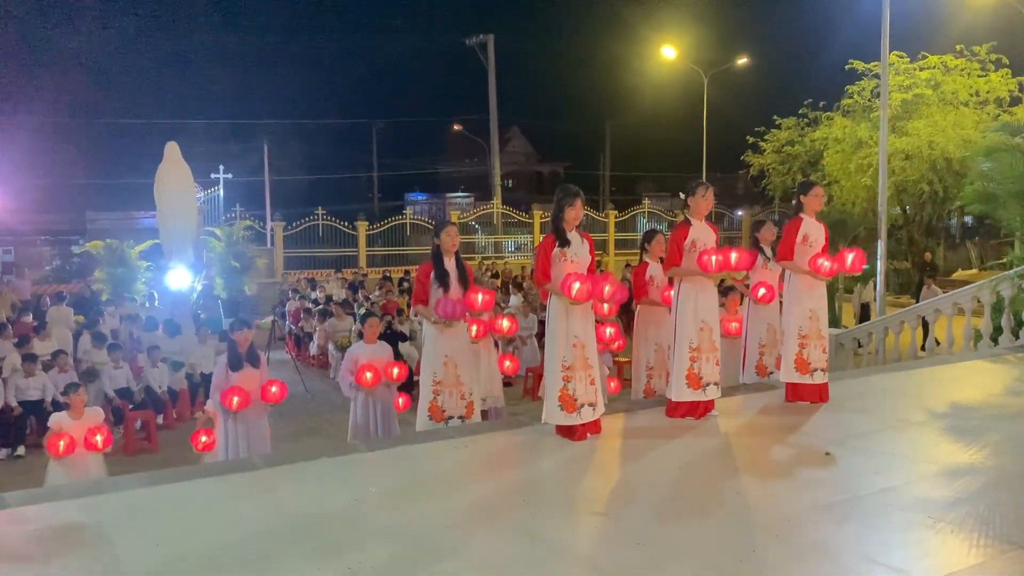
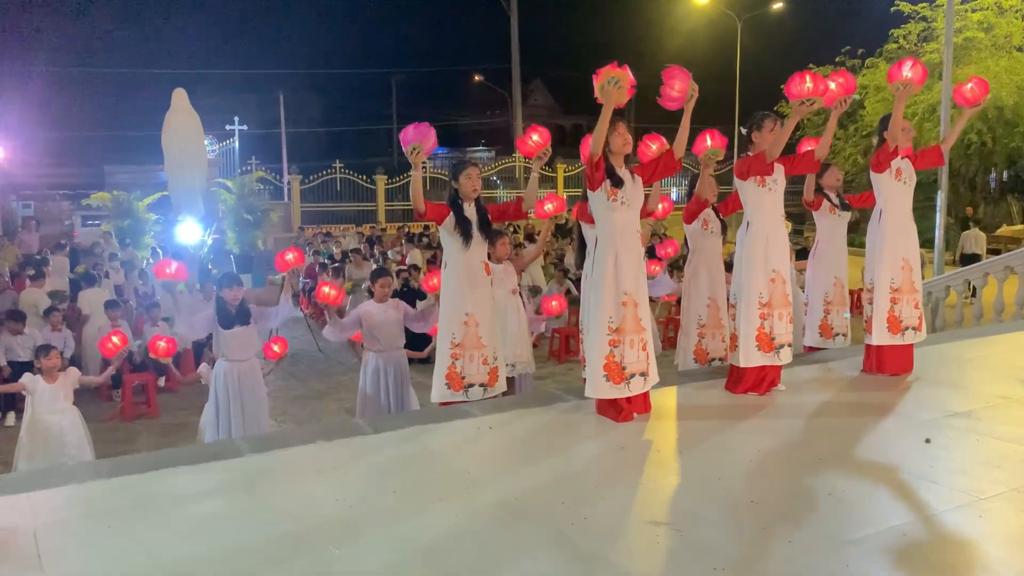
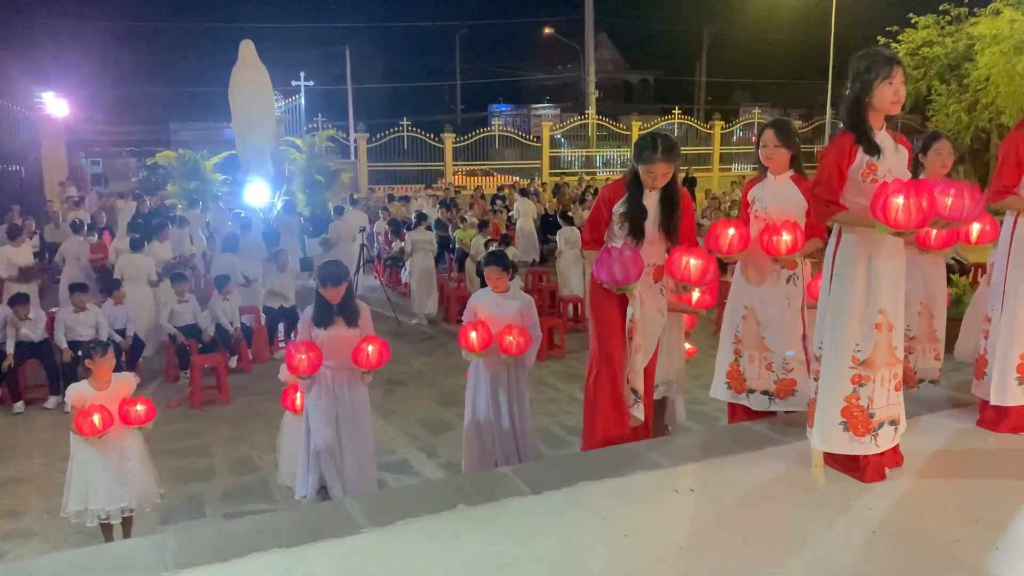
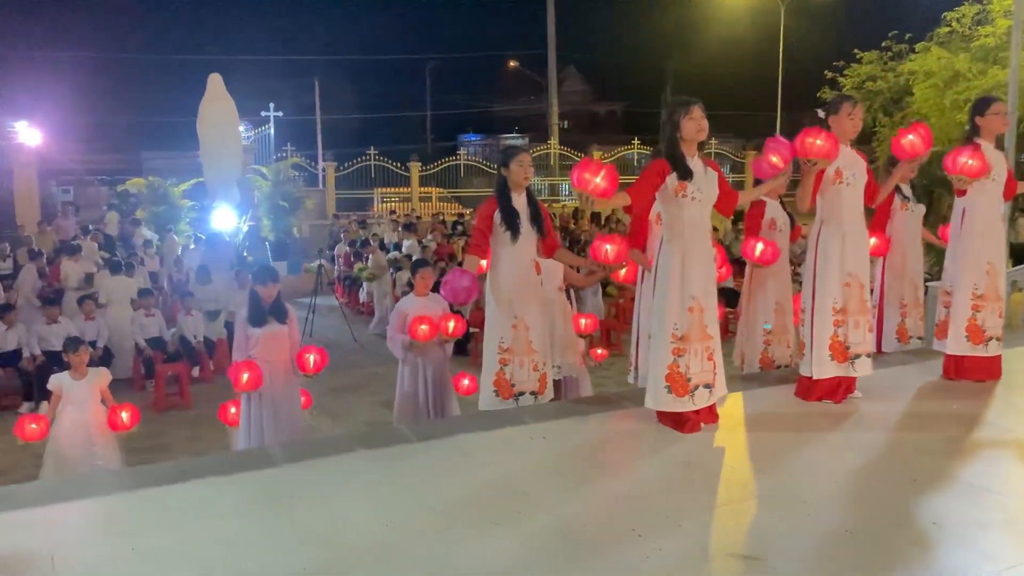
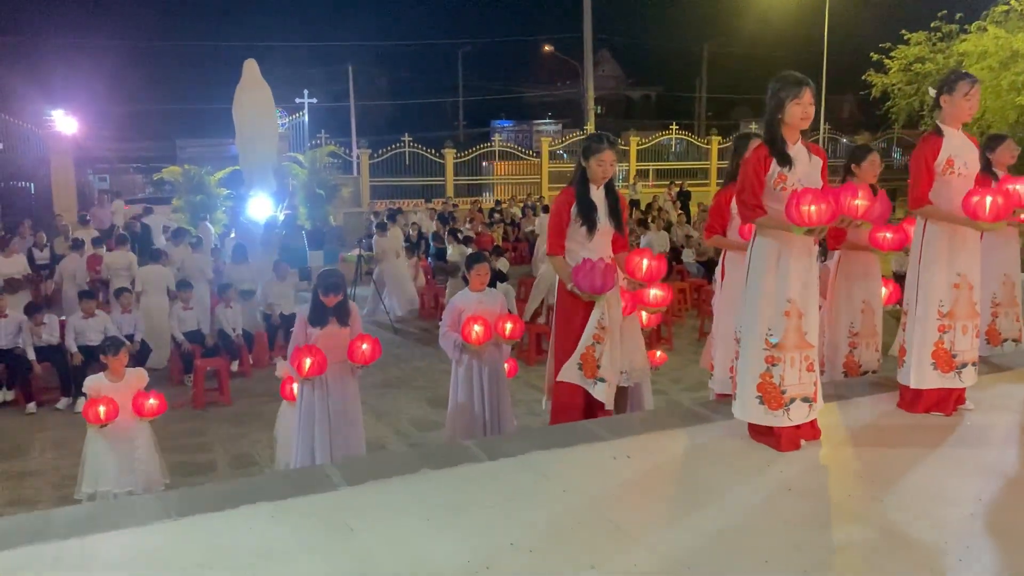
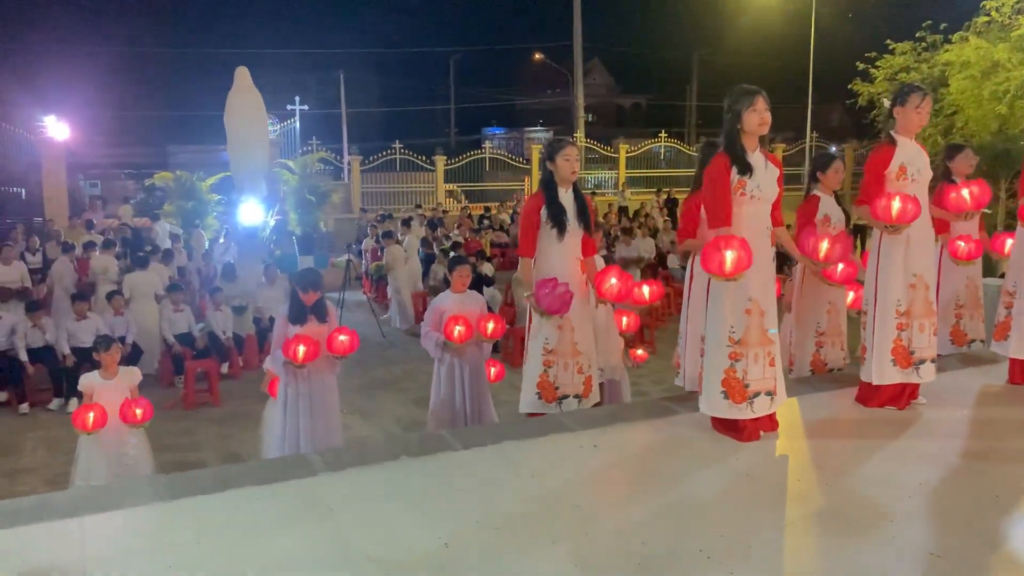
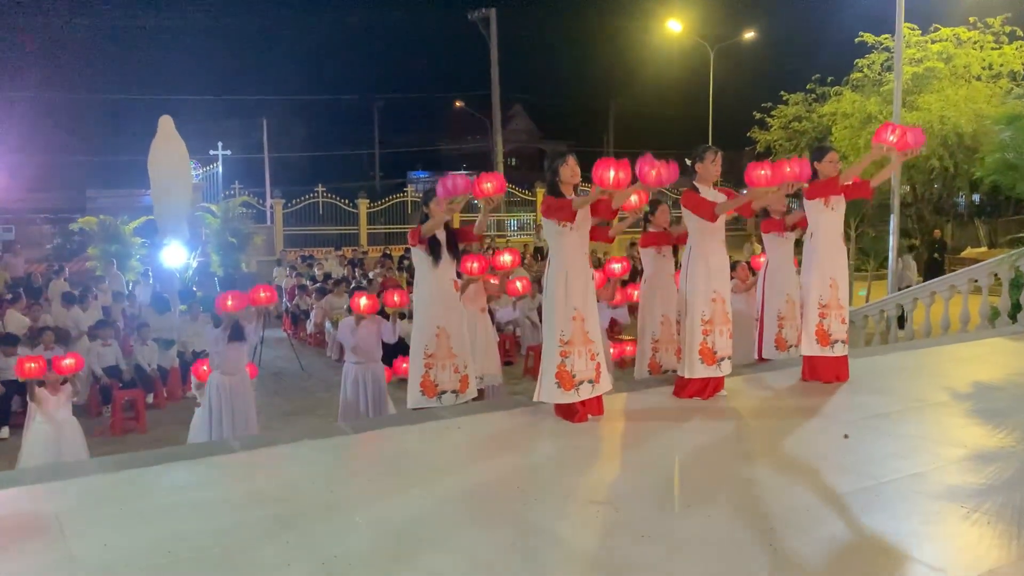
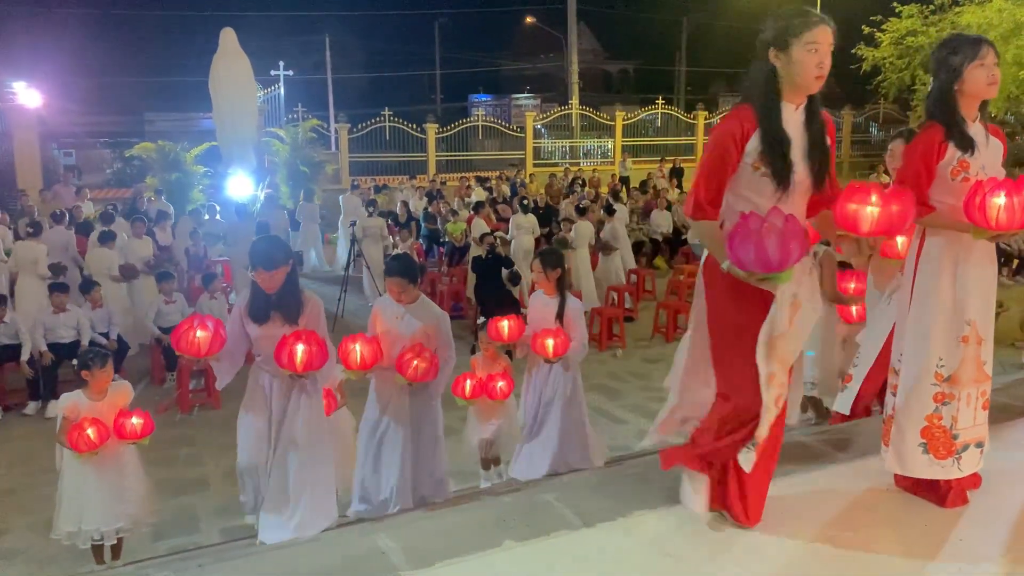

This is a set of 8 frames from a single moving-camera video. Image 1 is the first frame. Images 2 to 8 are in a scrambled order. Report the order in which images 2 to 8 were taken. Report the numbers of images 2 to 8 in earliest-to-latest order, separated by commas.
7, 2, 4, 6, 5, 3, 8
